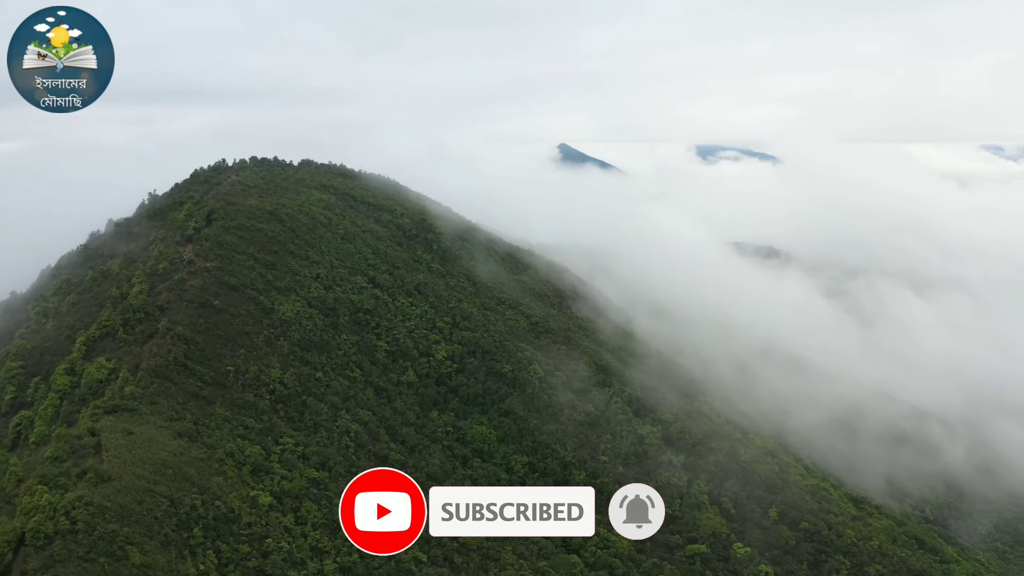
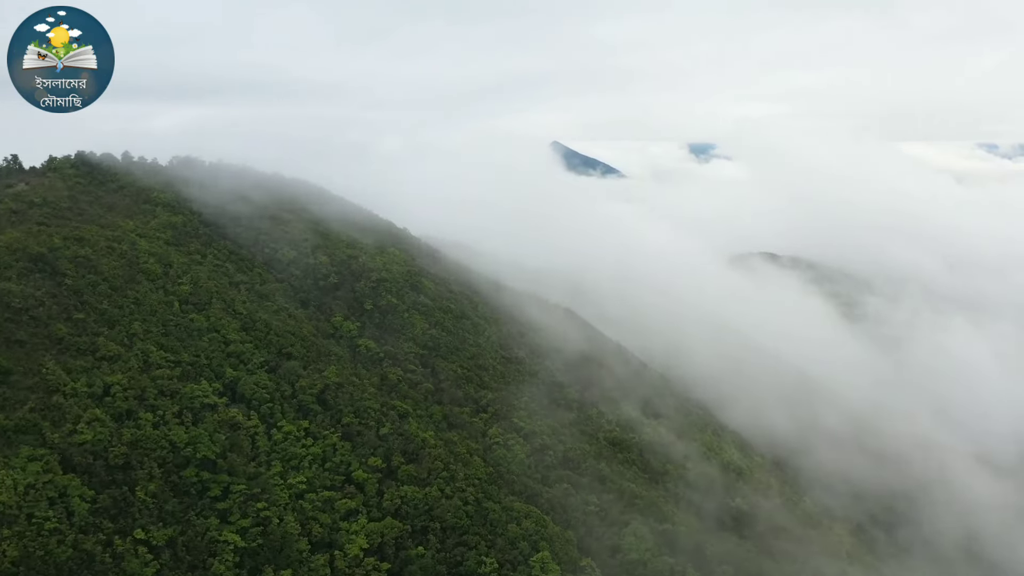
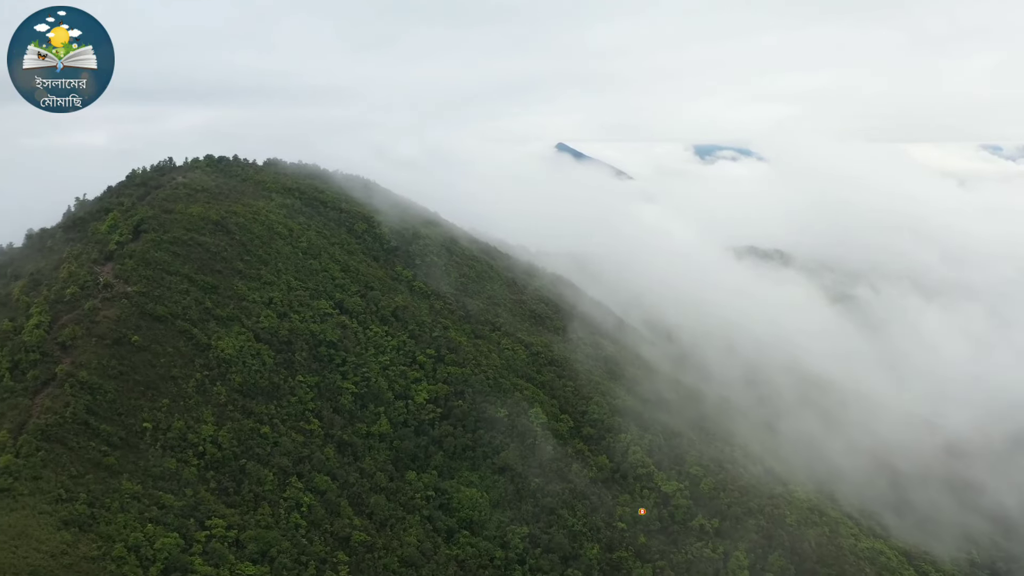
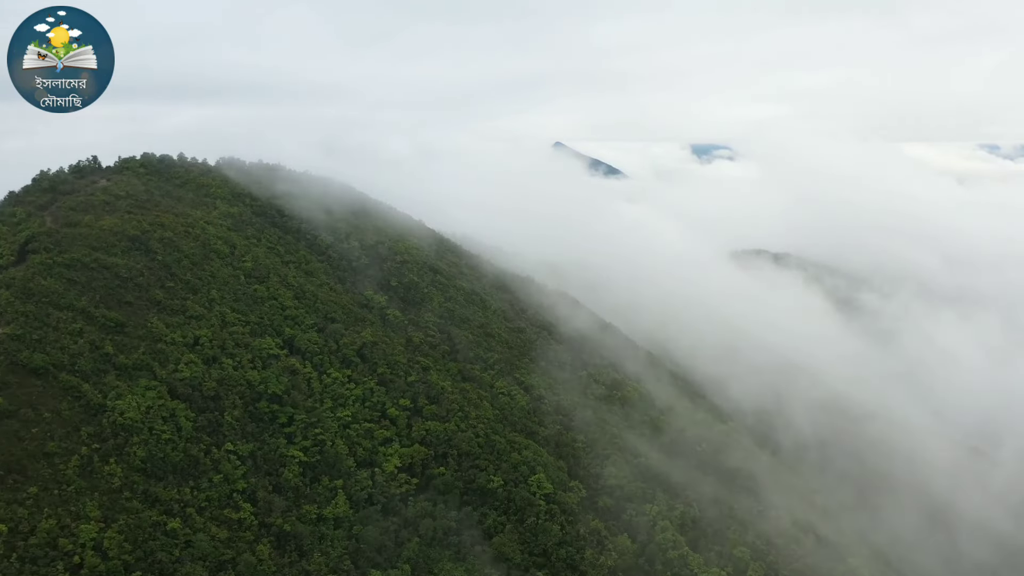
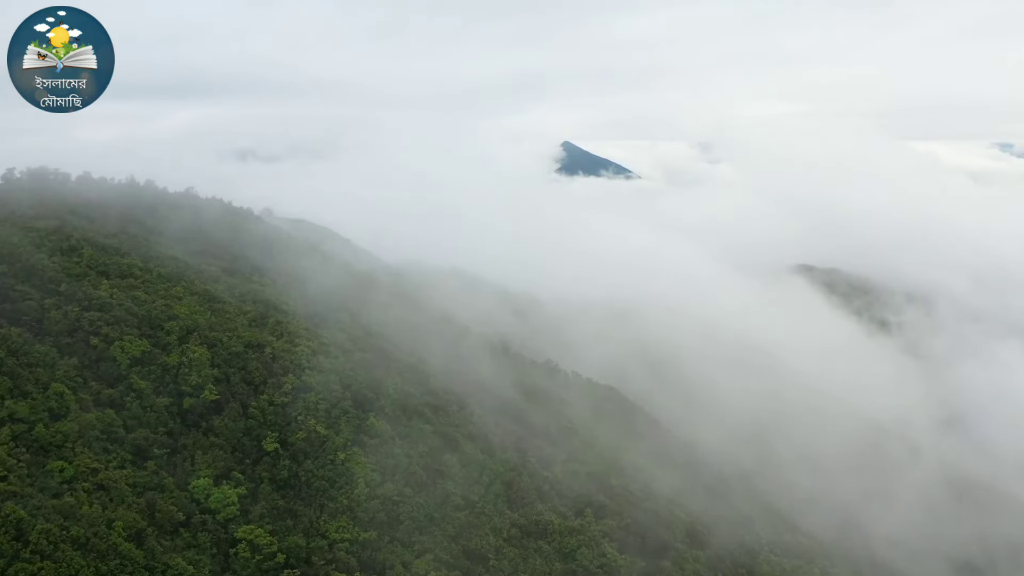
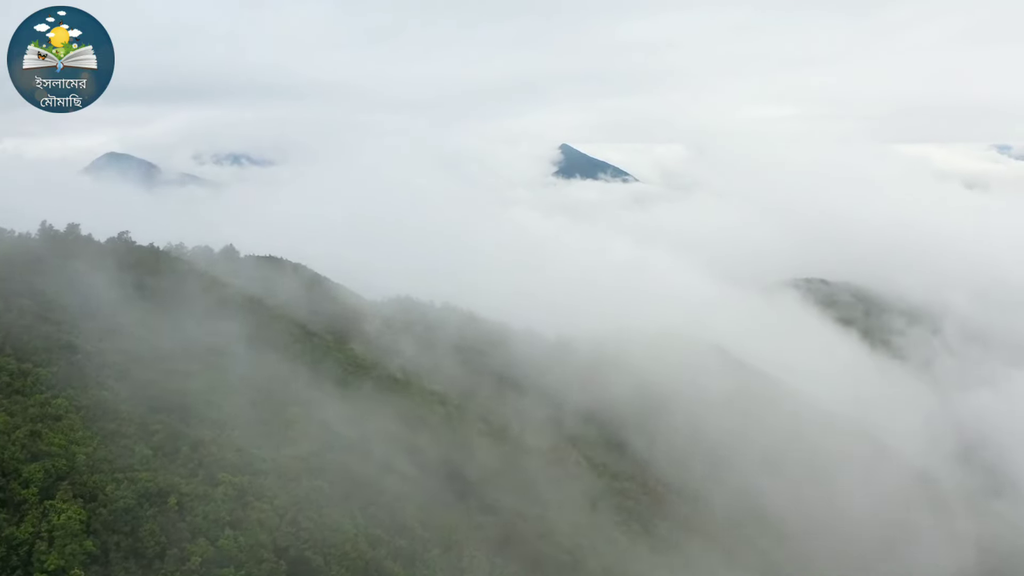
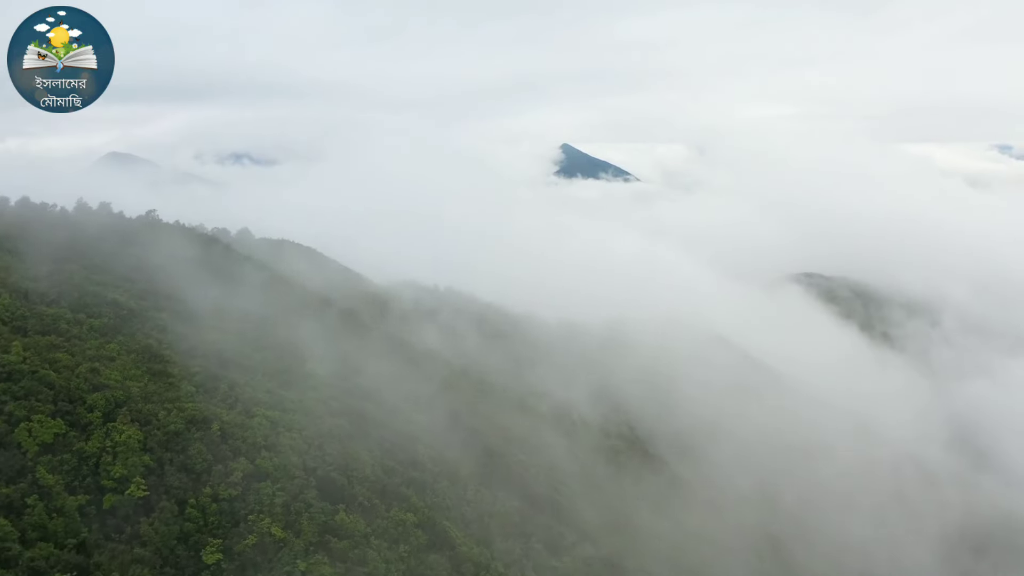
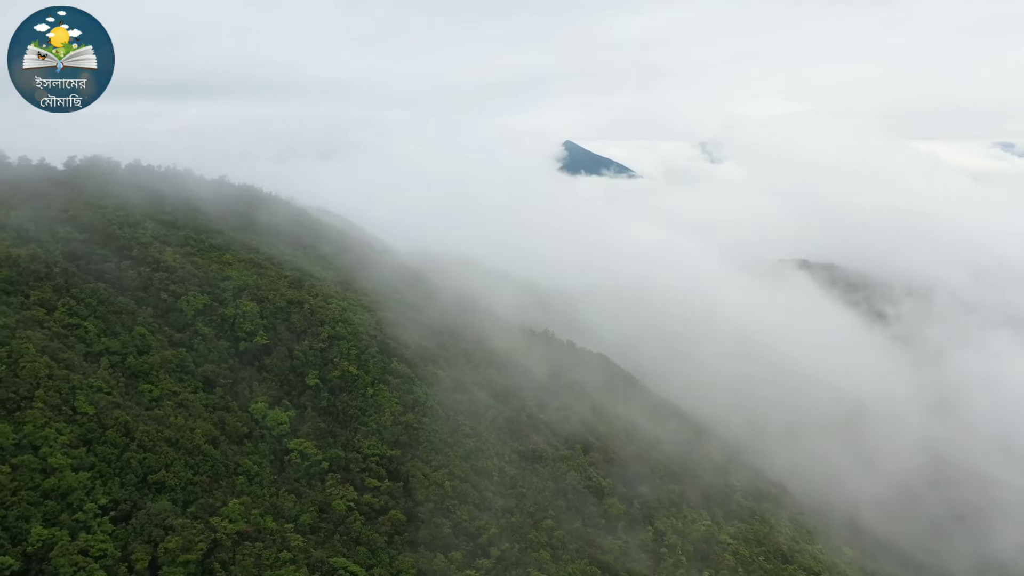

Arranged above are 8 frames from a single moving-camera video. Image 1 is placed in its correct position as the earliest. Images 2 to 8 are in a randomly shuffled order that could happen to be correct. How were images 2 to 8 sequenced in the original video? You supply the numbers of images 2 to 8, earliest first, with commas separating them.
3, 4, 2, 8, 5, 7, 6
